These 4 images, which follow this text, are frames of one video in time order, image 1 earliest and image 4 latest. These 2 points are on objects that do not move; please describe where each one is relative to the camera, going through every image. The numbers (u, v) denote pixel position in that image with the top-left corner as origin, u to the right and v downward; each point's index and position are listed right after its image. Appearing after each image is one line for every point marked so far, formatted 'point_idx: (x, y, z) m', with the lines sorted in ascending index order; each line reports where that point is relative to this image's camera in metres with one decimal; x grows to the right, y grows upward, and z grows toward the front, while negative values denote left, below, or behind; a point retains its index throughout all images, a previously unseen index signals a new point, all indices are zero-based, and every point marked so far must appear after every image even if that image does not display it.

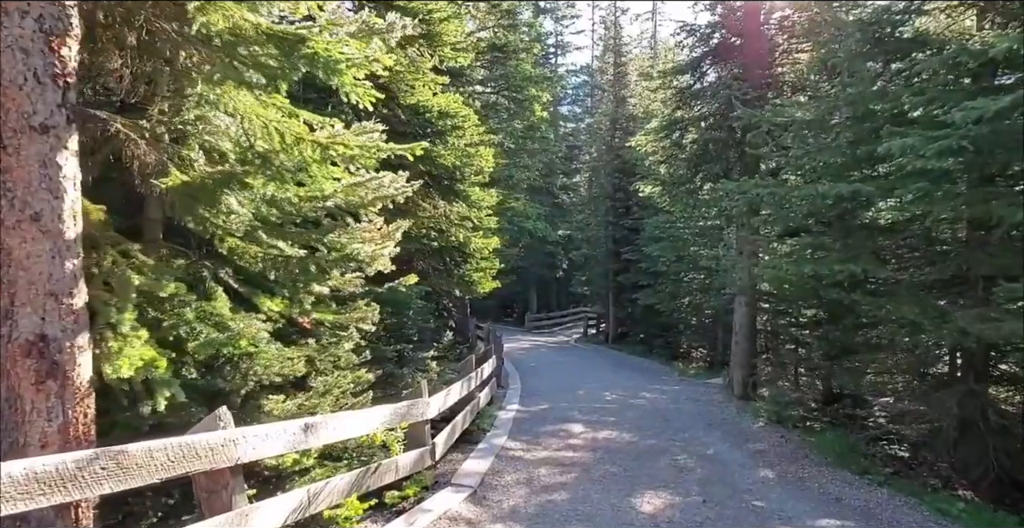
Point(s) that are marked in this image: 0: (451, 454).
0: (-0.6, -1.8, +7.6) m
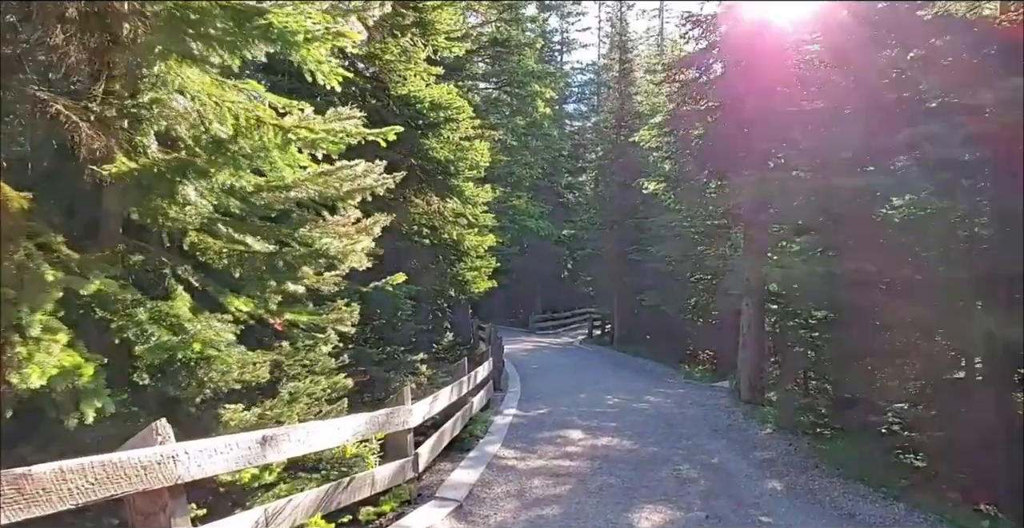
0: (-0.7, -1.8, +7.2) m
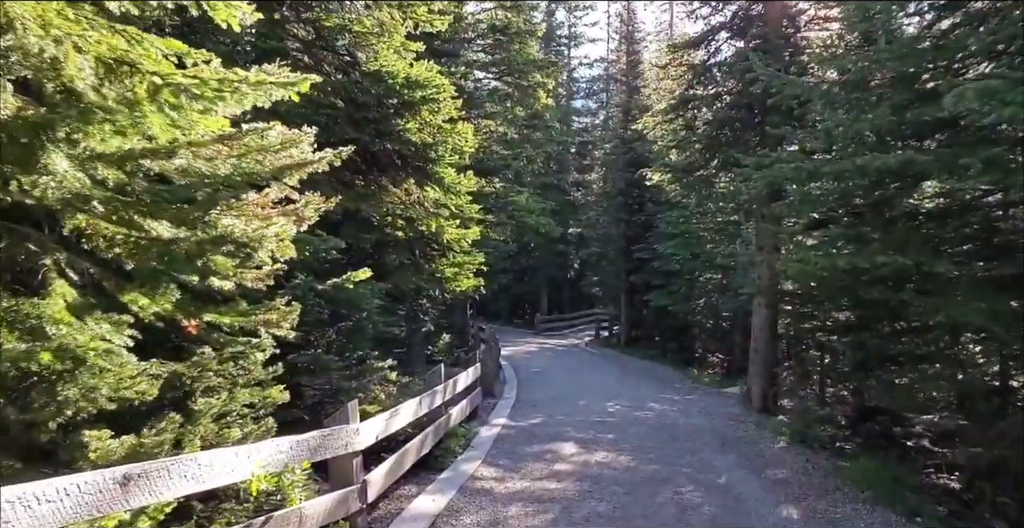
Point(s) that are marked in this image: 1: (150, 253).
0: (-0.8, -1.7, +6.2) m
1: (-1.8, +0.1, +4.0) m
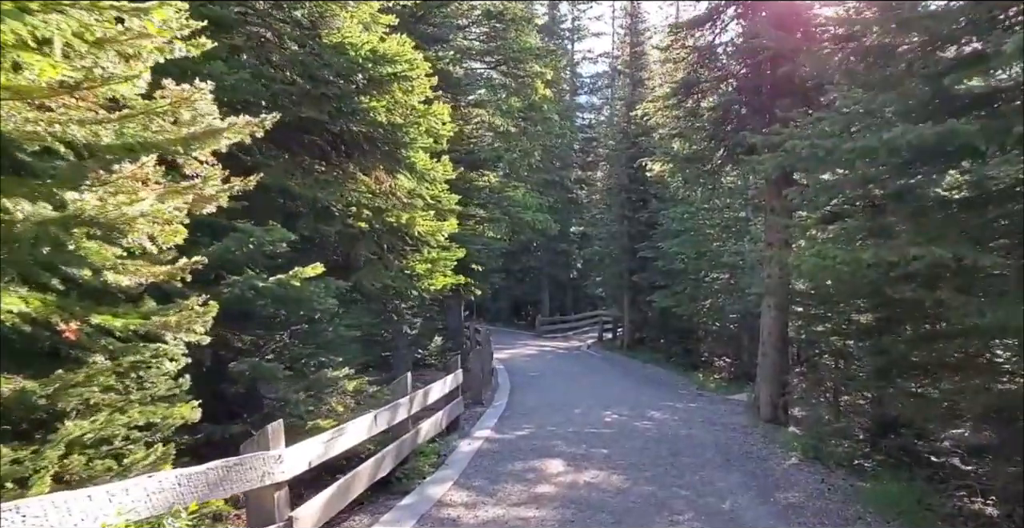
0: (-1.1, -1.7, +5.4) m
1: (-2.0, +0.1, +3.2) m
